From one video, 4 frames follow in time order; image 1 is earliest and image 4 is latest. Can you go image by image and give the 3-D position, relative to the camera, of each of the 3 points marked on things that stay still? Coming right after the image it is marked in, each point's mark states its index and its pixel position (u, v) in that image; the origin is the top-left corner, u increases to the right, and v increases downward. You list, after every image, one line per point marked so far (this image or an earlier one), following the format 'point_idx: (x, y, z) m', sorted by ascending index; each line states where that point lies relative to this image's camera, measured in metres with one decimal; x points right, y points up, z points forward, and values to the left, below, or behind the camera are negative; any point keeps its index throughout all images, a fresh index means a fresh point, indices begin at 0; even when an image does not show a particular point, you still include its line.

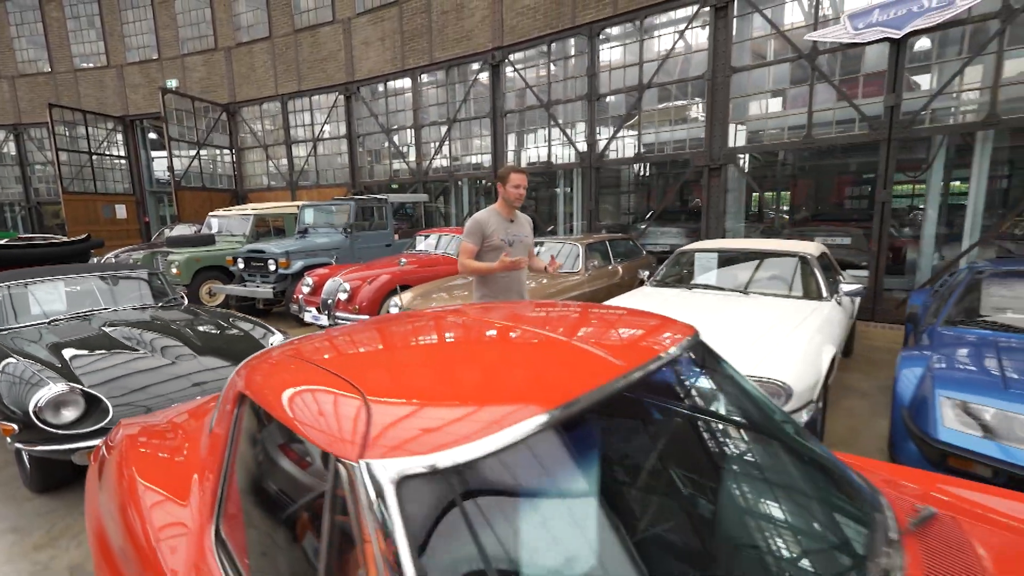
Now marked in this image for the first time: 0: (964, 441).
0: (+2.1, -0.7, +2.0) m
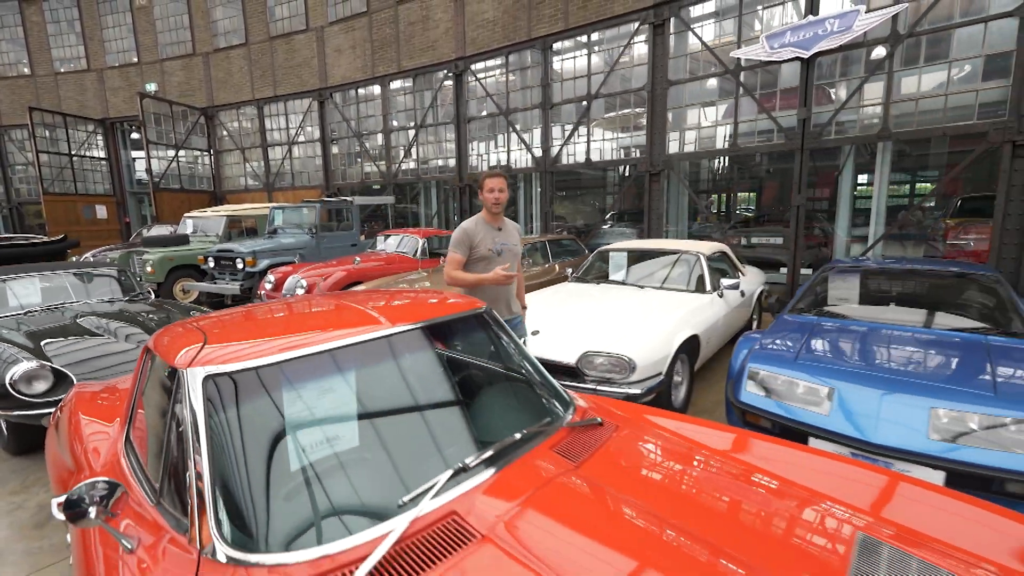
0: (+1.4, -0.7, +2.6) m
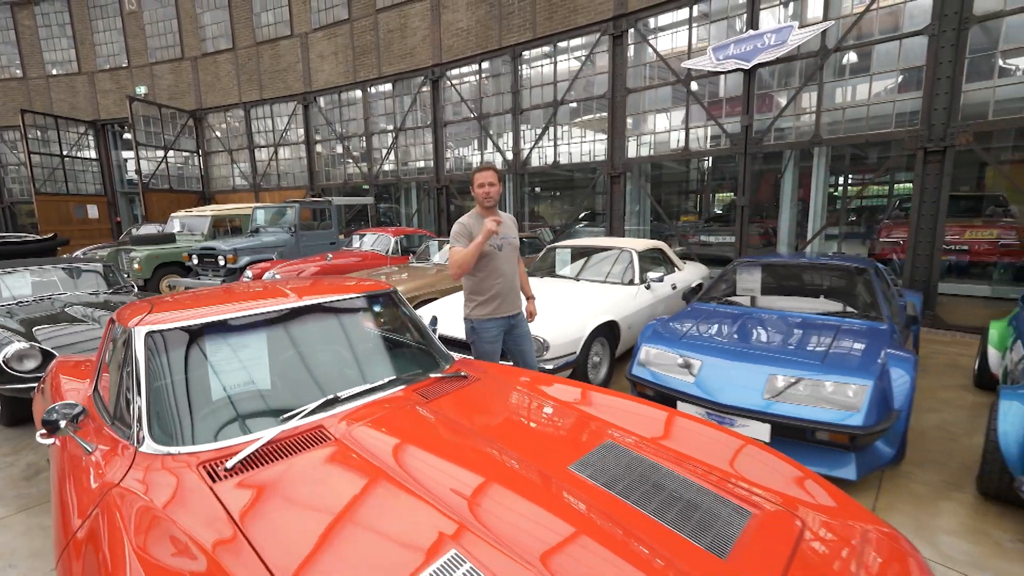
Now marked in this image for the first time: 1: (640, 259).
0: (+0.9, -0.6, +3.1) m
1: (+1.4, +0.3, +4.9) m
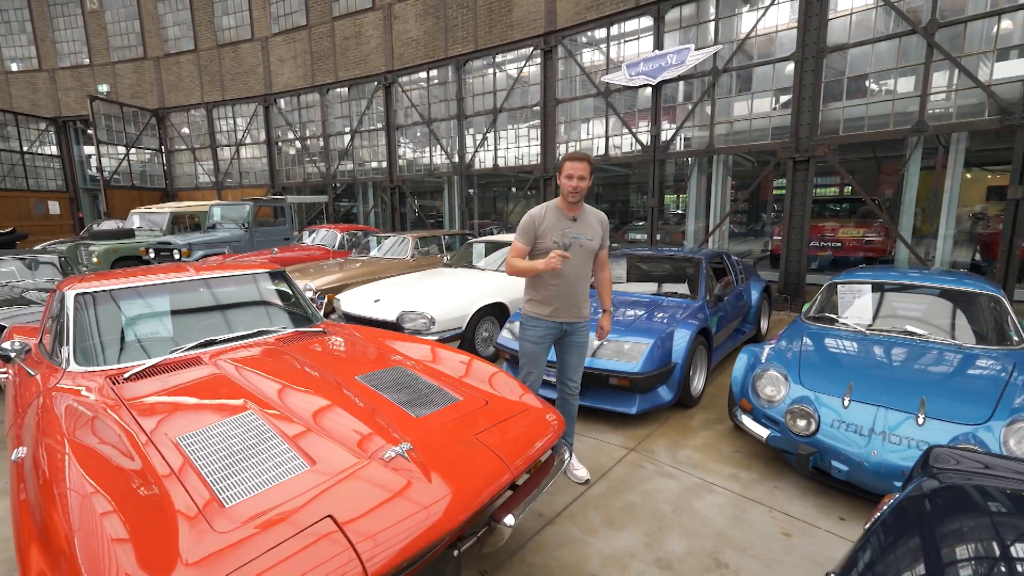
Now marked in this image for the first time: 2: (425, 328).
0: (0.0, -0.5, +3.8) m
1: (+0.4, +0.4, +5.6) m
2: (-0.8, -0.4, +4.0) m
